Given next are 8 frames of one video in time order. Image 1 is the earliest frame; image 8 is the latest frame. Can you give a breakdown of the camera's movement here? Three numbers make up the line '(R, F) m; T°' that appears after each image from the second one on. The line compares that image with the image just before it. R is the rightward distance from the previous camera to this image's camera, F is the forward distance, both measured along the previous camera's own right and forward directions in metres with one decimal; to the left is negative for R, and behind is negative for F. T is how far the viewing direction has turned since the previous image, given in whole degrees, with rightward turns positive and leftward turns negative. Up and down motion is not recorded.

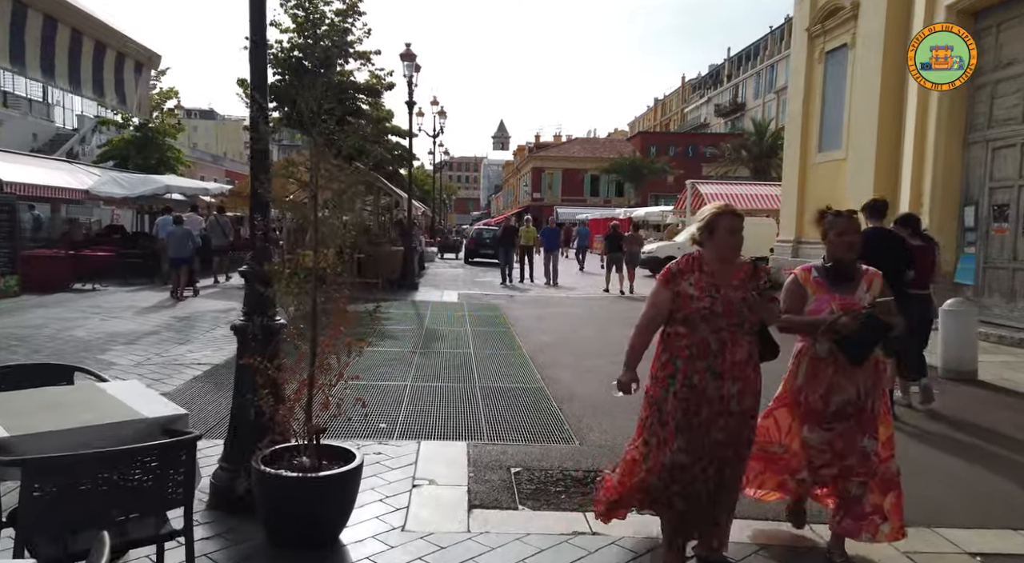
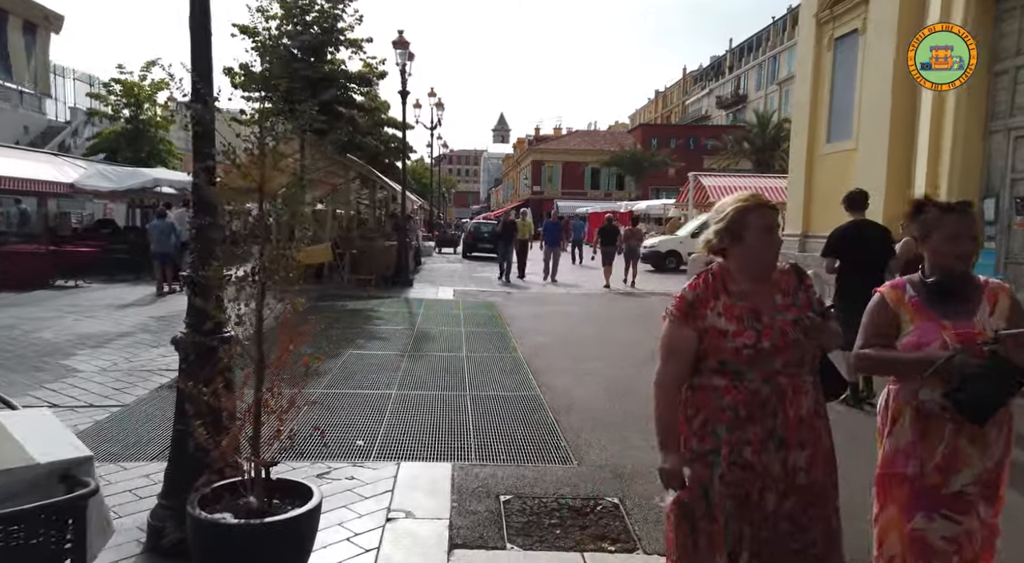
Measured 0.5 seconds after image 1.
(+0.1, +0.4) m; 0°
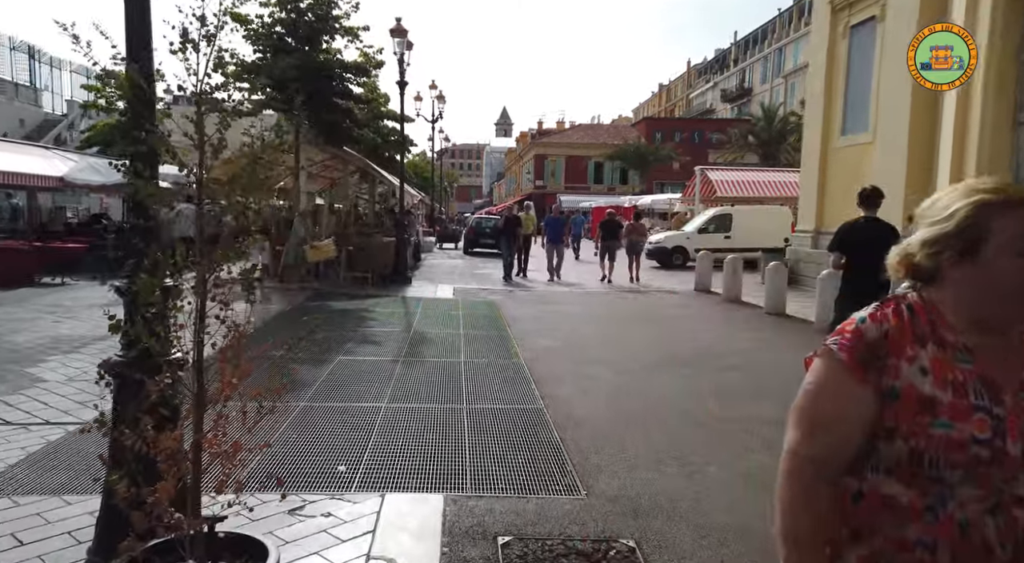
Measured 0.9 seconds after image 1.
(0.0, +0.4) m; 0°
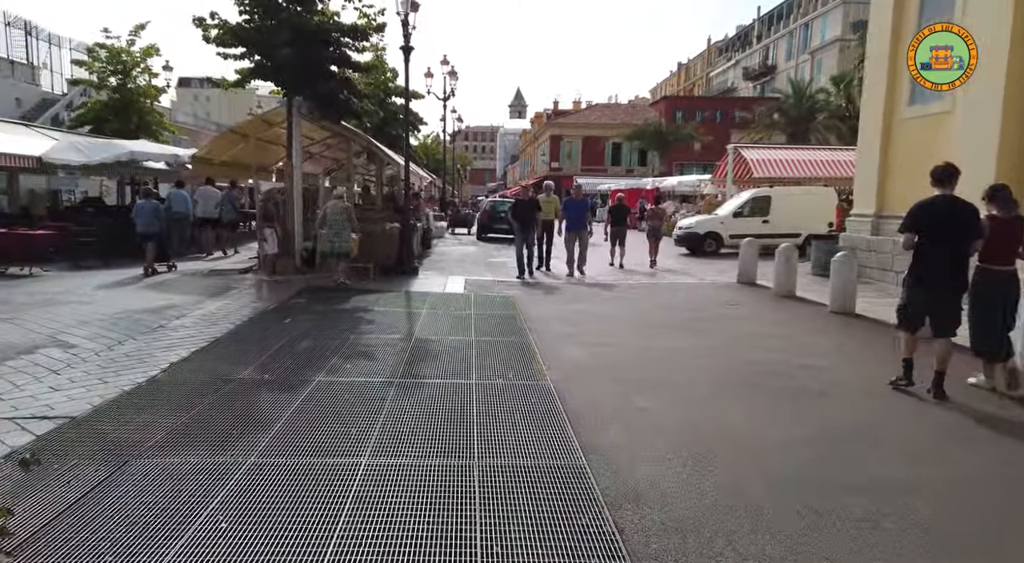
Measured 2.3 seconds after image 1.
(-0.1, +1.4) m; -1°
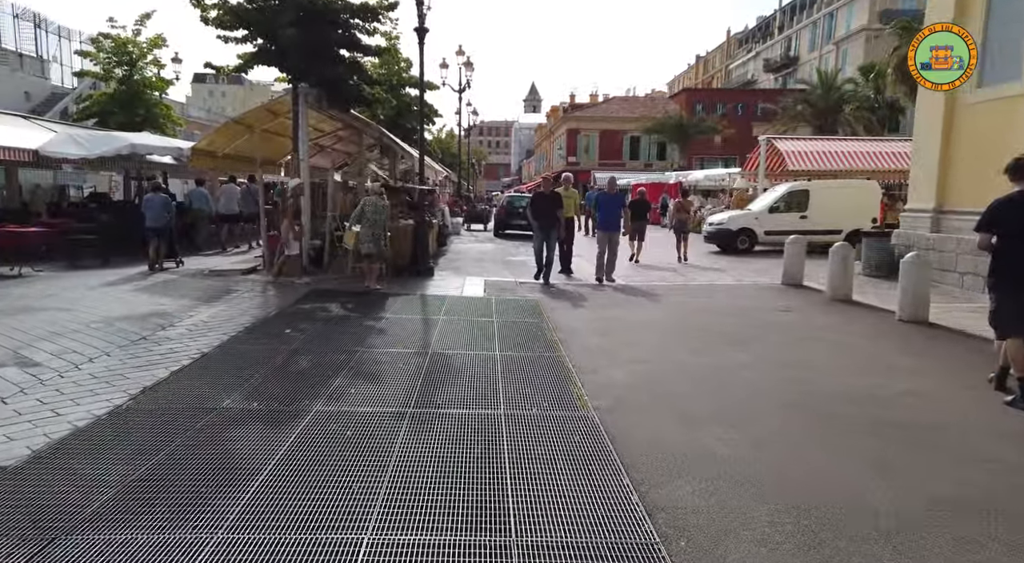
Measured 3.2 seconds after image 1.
(-0.2, +0.9) m; -1°
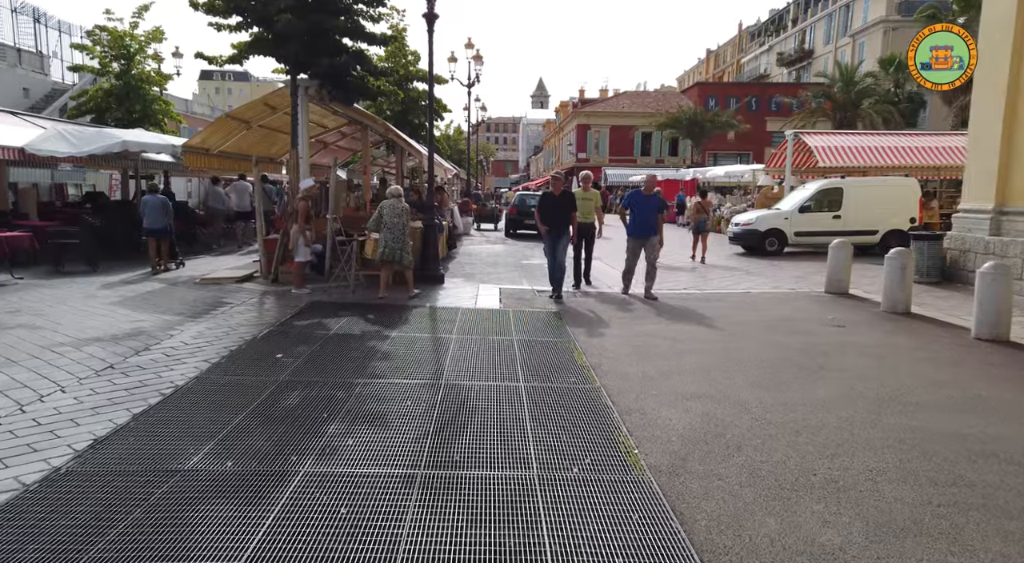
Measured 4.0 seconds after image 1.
(-0.2, +0.8) m; -1°
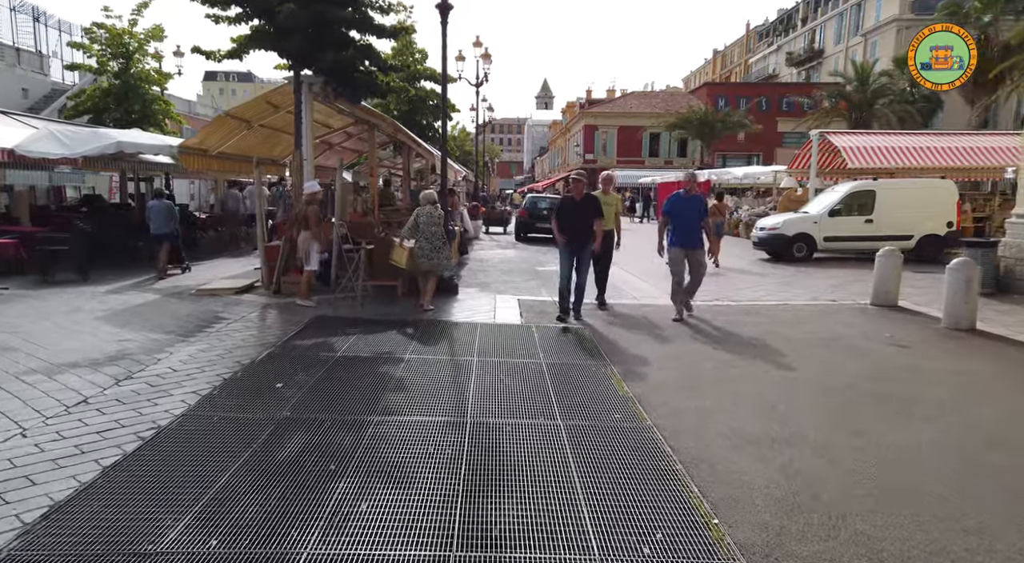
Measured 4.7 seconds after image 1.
(-0.2, +0.7) m; 0°
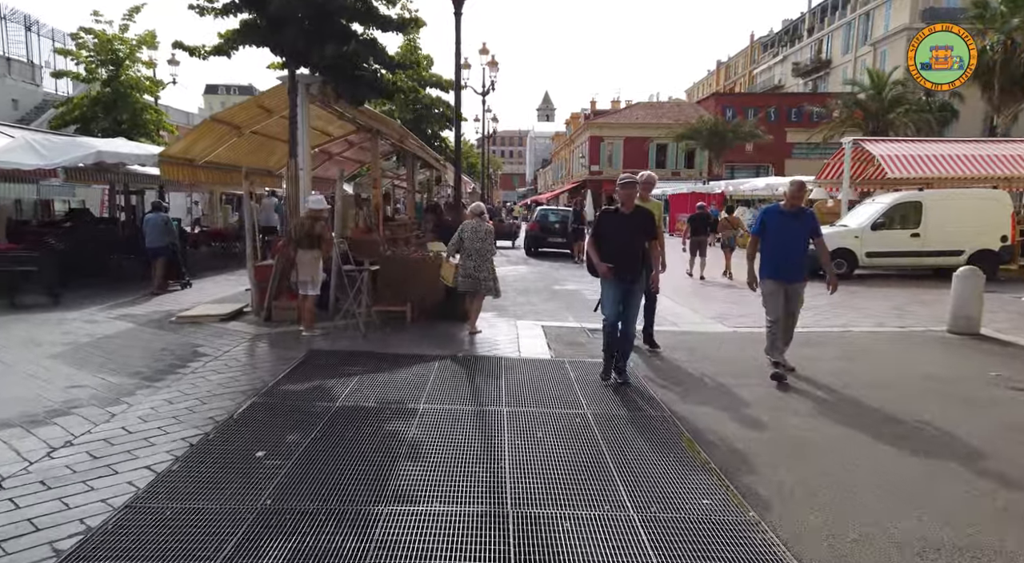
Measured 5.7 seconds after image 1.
(-0.3, +1.1) m; 0°
